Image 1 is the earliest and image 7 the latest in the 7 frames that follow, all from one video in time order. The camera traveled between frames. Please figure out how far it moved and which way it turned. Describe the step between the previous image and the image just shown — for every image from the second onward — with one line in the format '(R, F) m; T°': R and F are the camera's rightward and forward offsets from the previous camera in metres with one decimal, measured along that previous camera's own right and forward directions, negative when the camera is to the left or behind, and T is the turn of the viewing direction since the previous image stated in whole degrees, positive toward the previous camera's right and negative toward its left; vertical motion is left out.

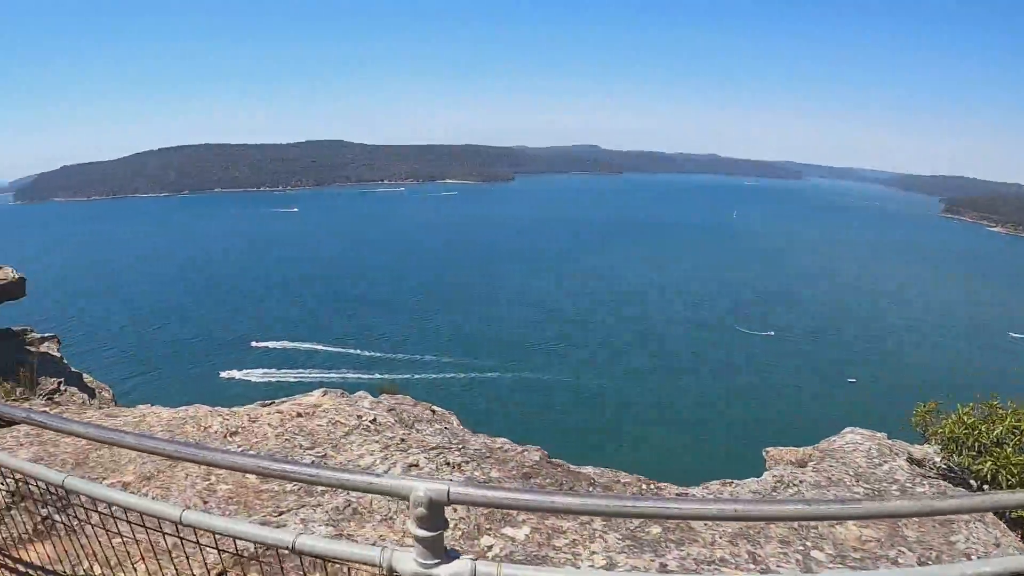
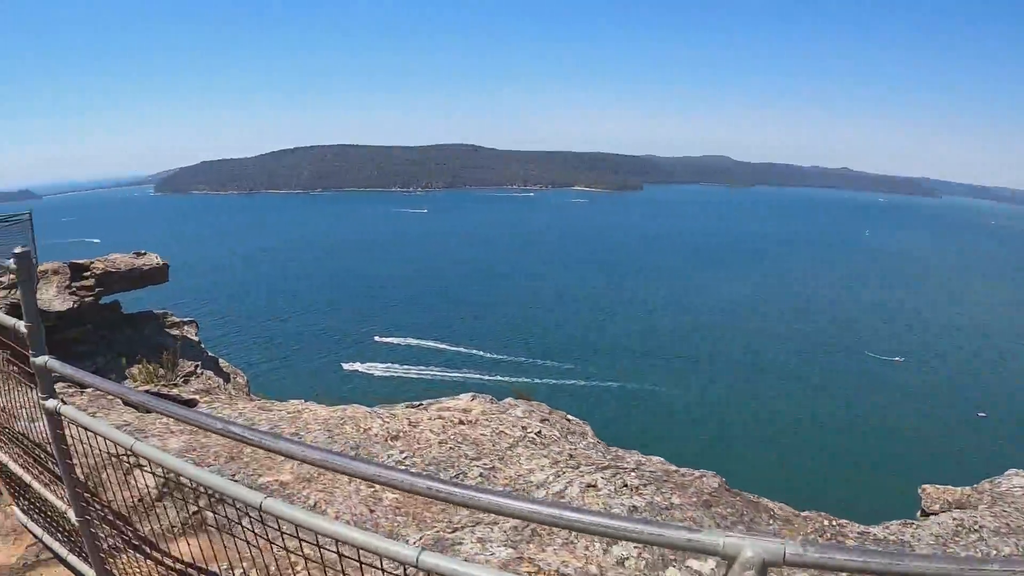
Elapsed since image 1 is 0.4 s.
(-2.6, +3.3) m; -10°
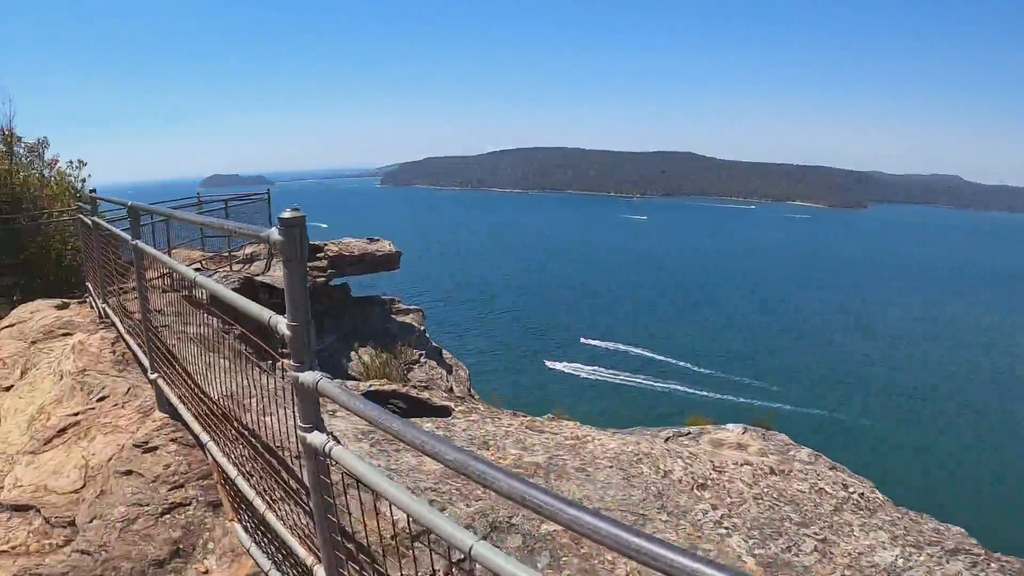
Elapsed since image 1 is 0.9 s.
(-2.9, +3.6) m; -16°
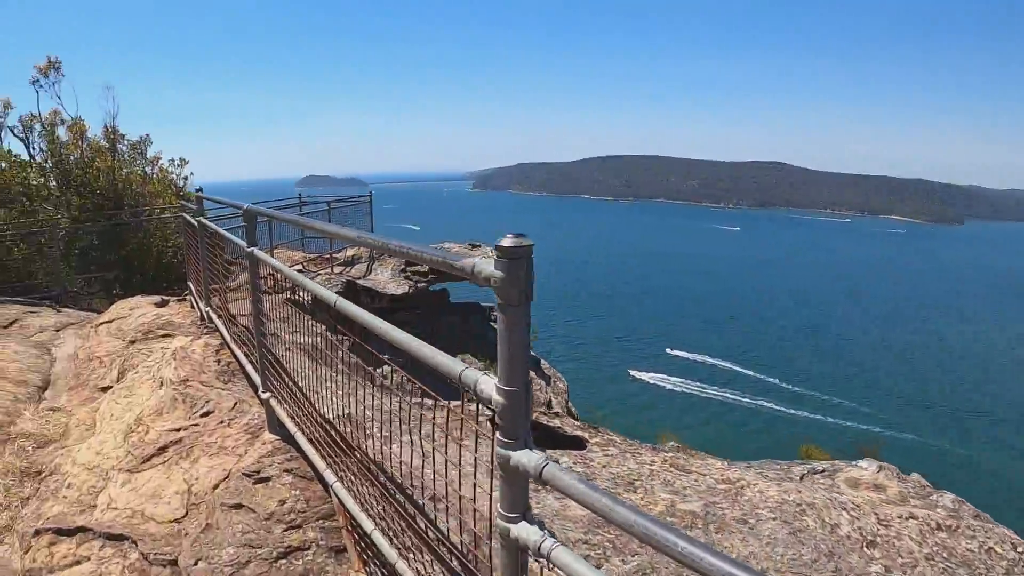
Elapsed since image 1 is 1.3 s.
(-0.9, +1.0) m; -6°
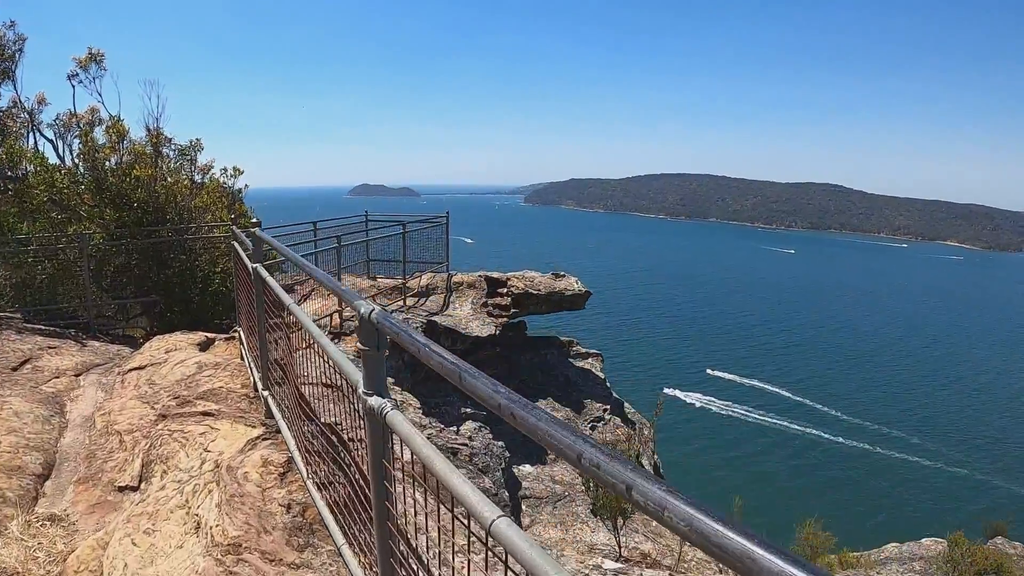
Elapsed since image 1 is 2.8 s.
(-1.4, +2.4) m; -3°
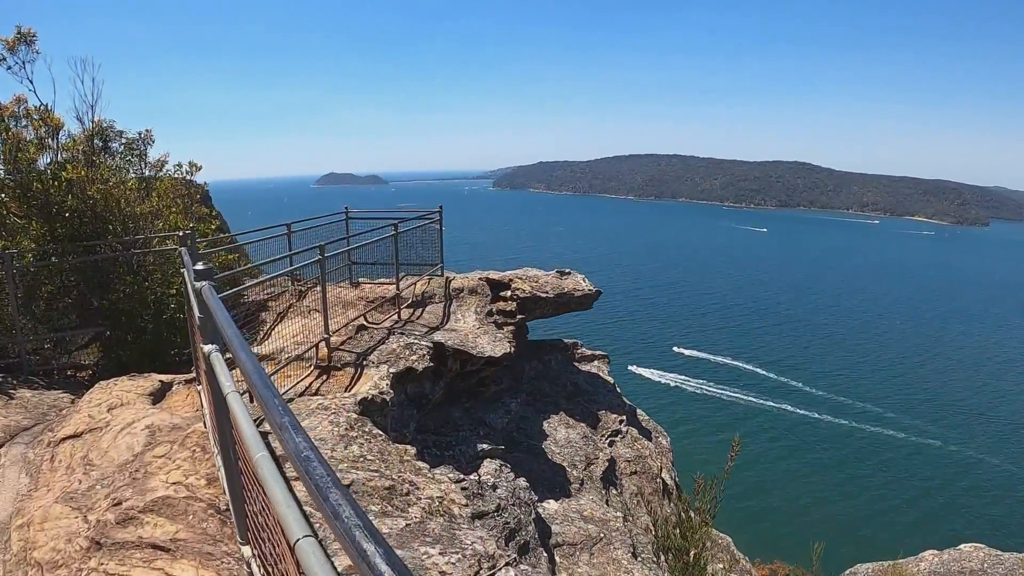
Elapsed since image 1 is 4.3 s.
(-0.8, +1.8) m; +3°
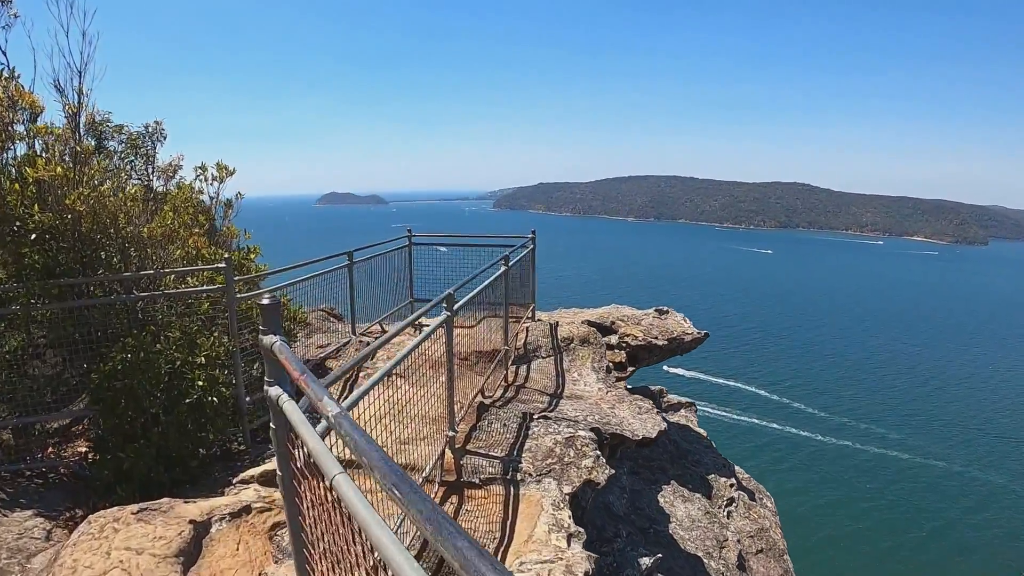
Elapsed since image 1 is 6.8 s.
(-2.2, +3.1) m; +1°
